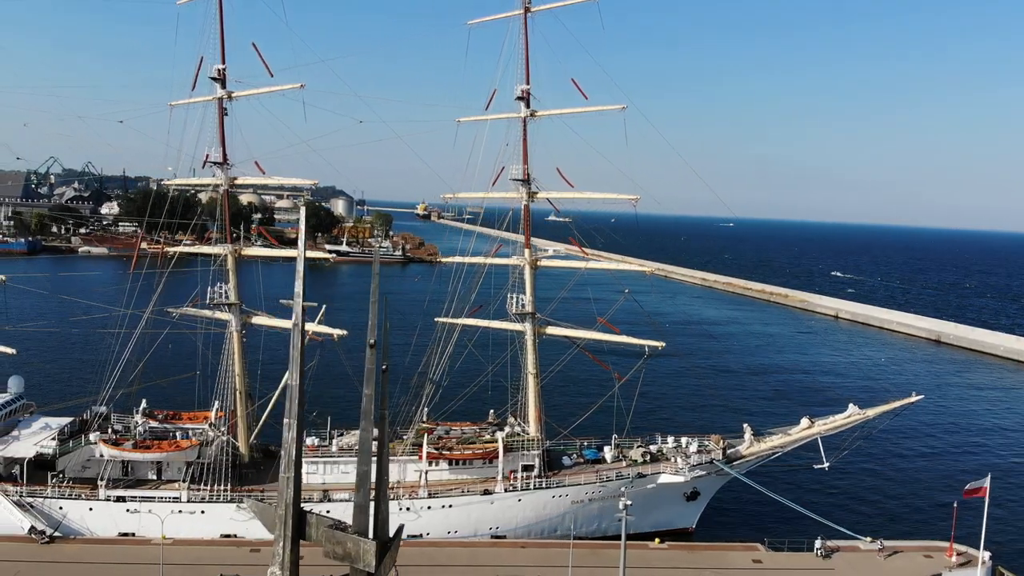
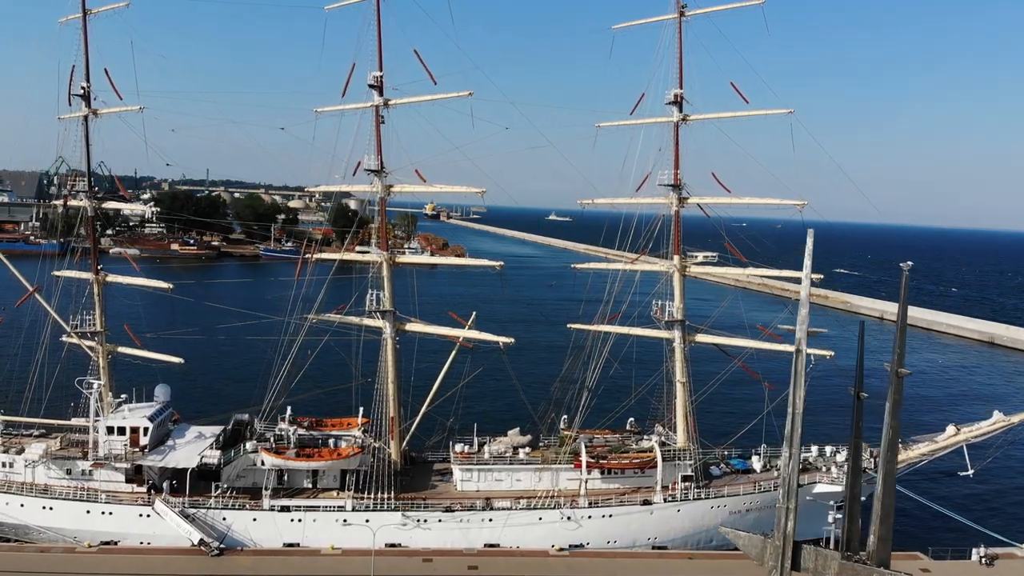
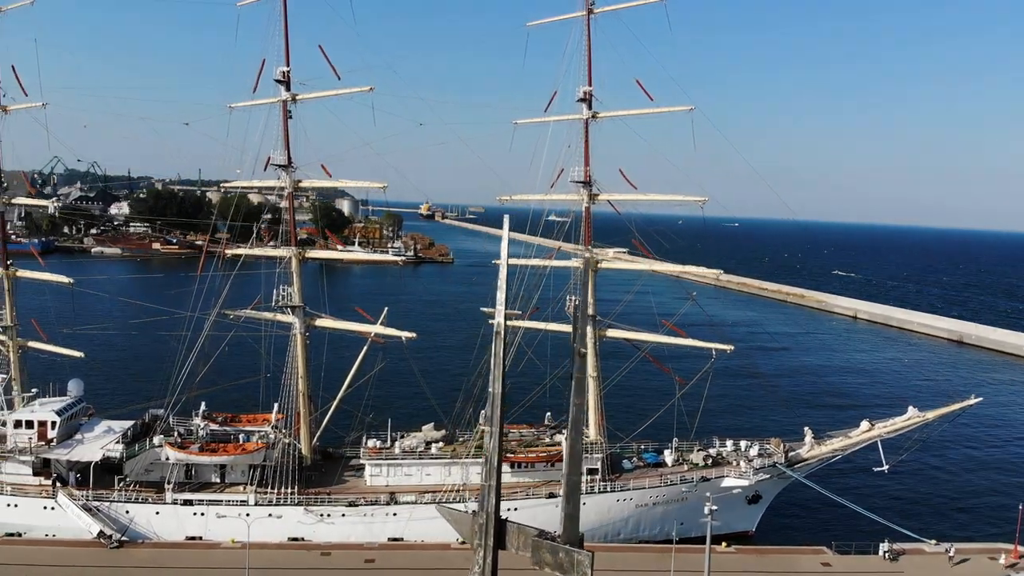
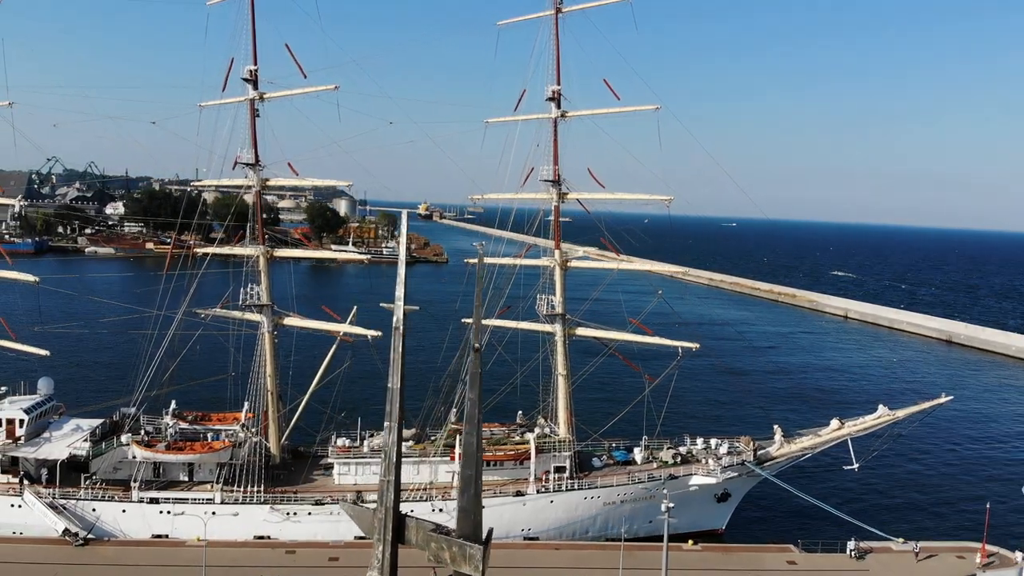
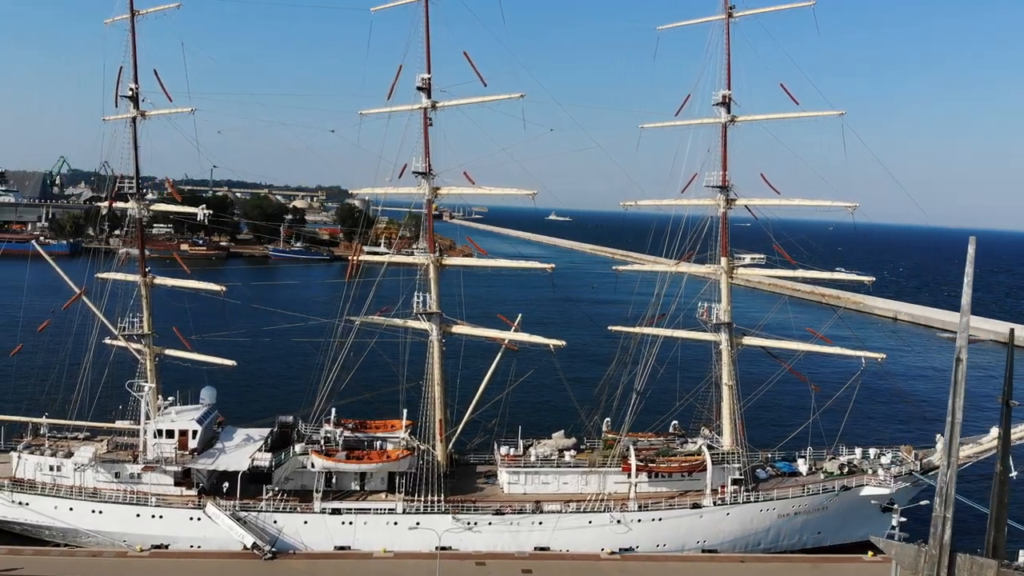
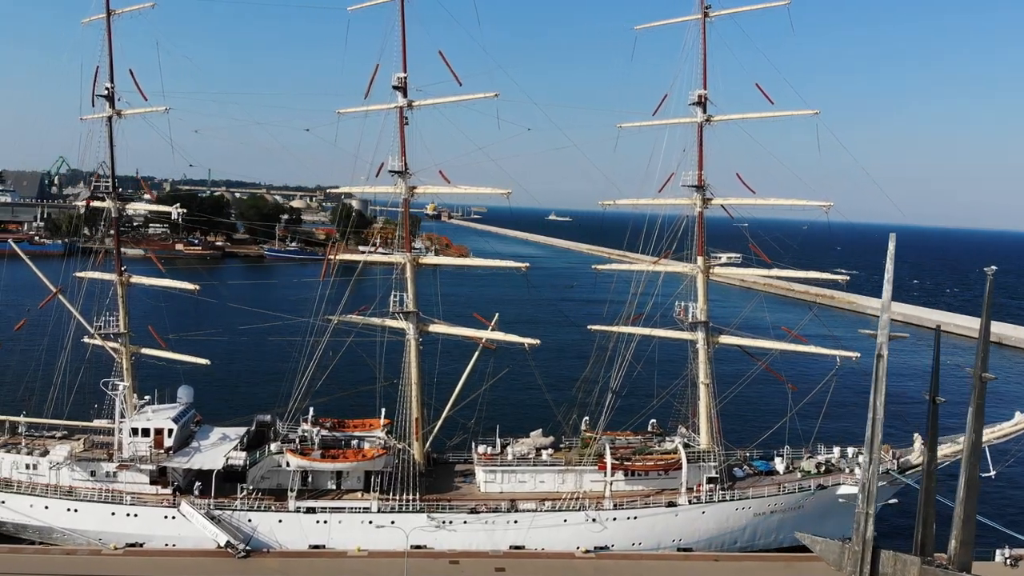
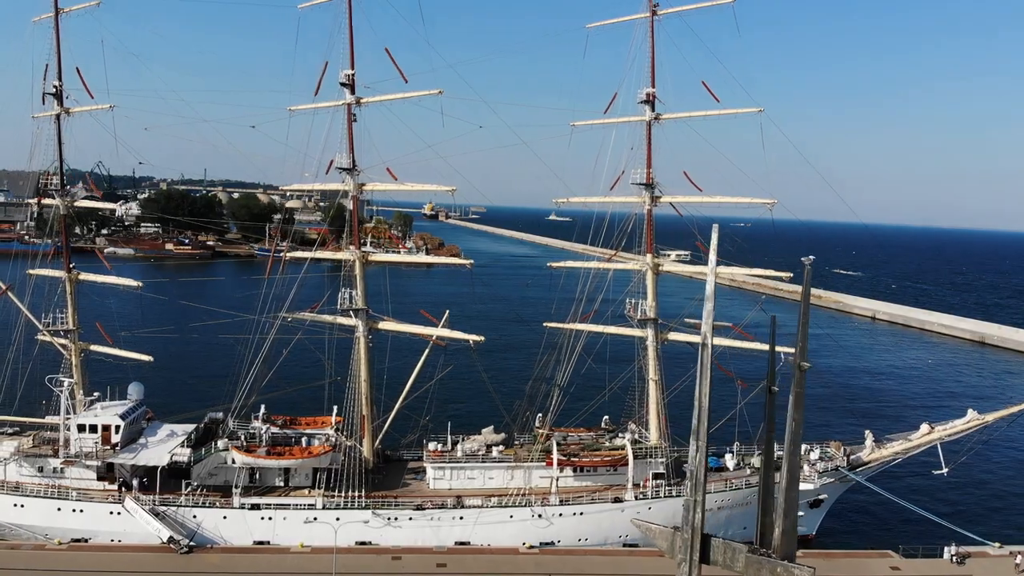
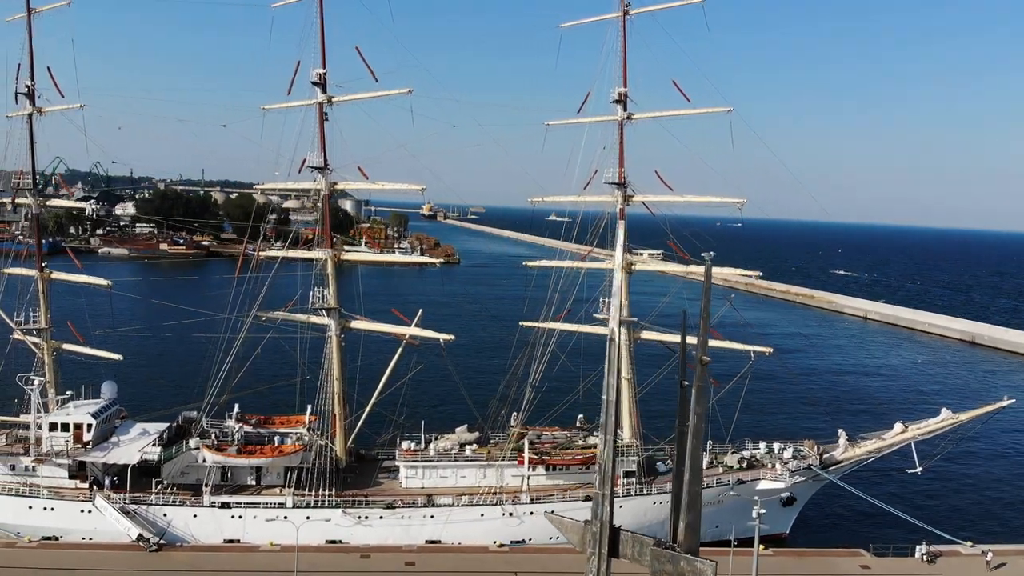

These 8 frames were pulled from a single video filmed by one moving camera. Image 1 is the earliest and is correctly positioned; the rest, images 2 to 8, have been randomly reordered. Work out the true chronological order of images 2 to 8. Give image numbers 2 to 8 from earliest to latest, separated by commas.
4, 3, 8, 7, 2, 6, 5
